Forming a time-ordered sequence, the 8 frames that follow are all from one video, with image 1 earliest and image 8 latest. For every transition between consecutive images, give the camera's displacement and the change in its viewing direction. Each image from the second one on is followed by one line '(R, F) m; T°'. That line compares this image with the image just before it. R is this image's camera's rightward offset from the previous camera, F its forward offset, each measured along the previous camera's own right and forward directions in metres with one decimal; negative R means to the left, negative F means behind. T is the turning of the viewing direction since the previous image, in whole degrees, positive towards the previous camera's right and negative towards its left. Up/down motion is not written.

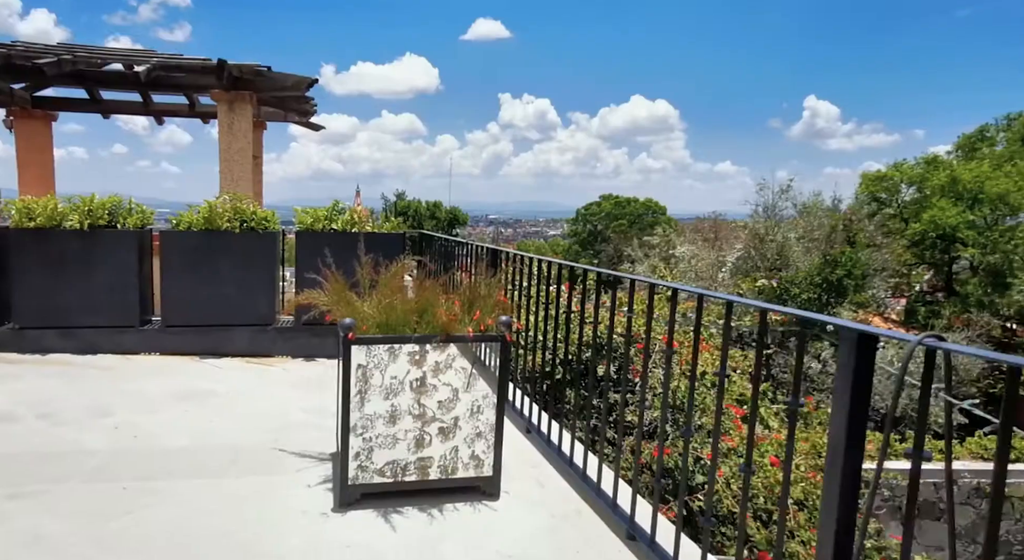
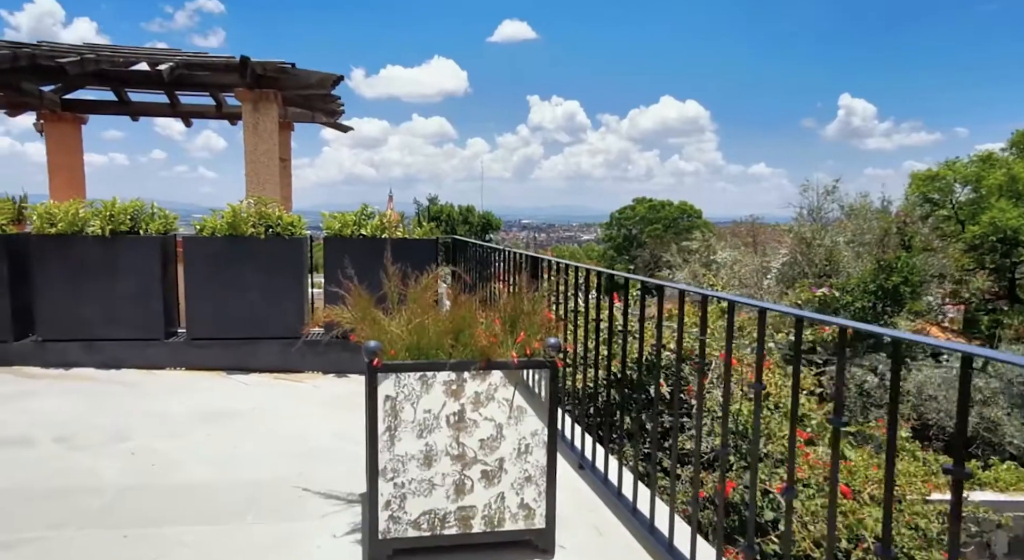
(-0.1, +0.3) m; -3°
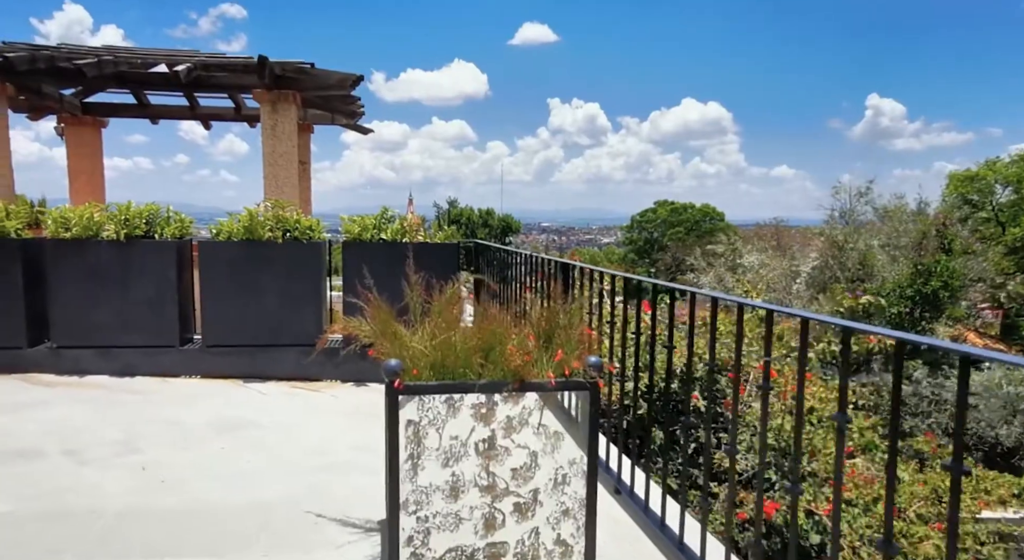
(0.0, +0.2) m; -2°
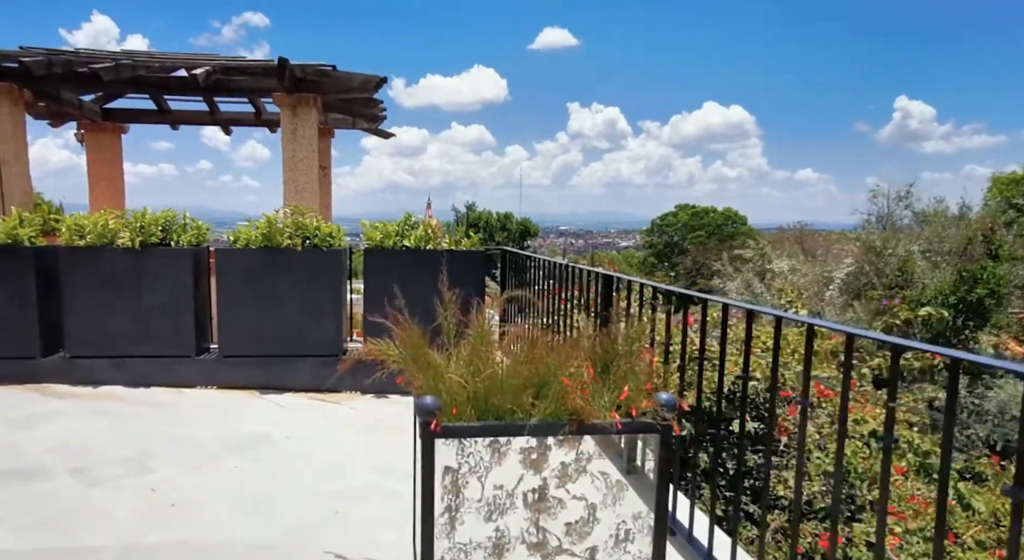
(-0.1, +0.2) m; -2°
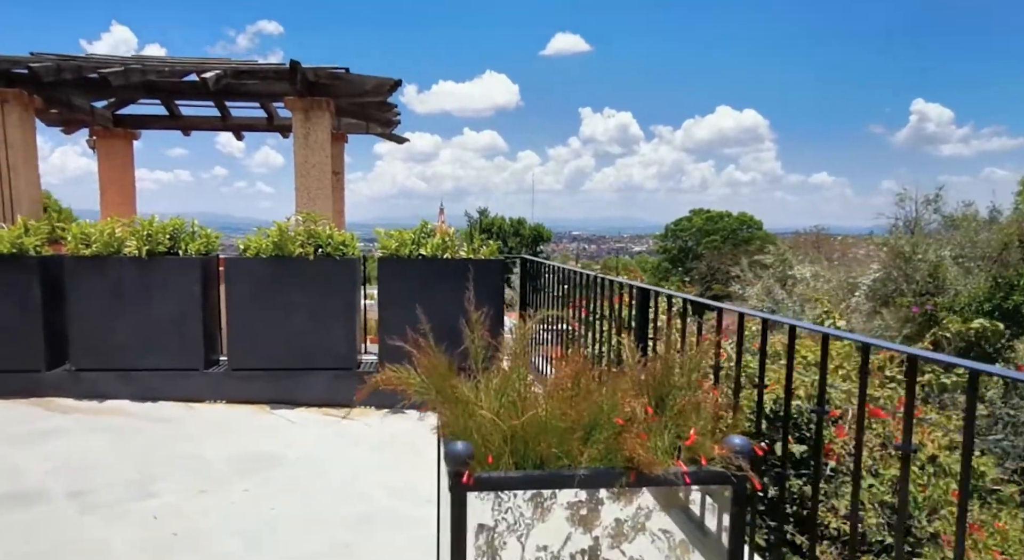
(-0.1, +0.2) m; -1°
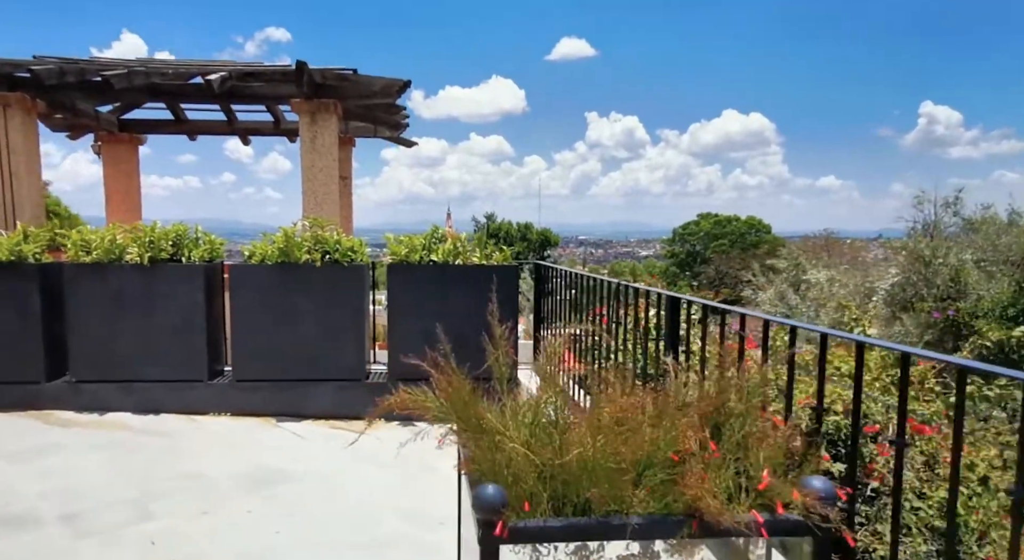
(0.0, +0.2) m; -1°
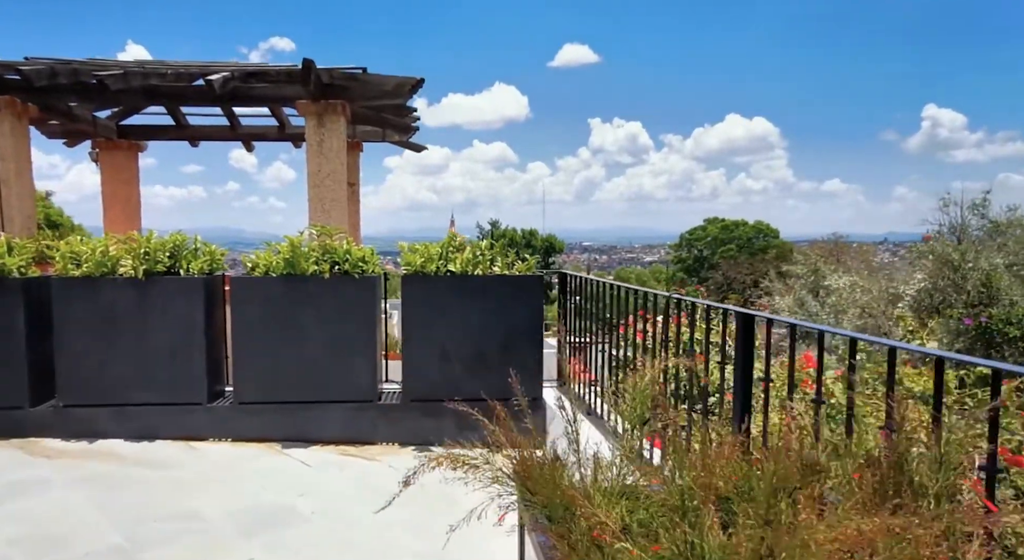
(-0.1, +0.3) m; 0°
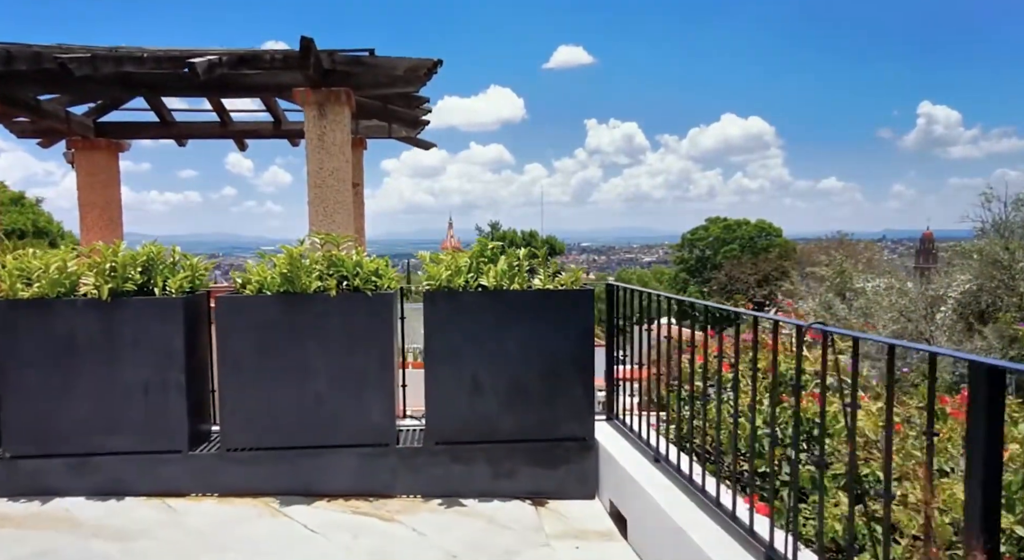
(-0.2, +0.7) m; 0°
